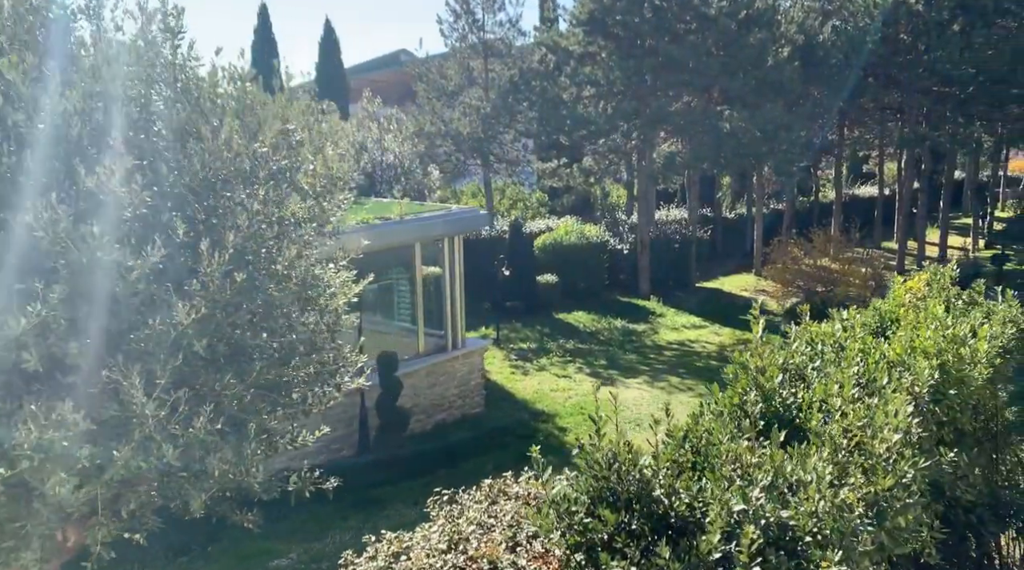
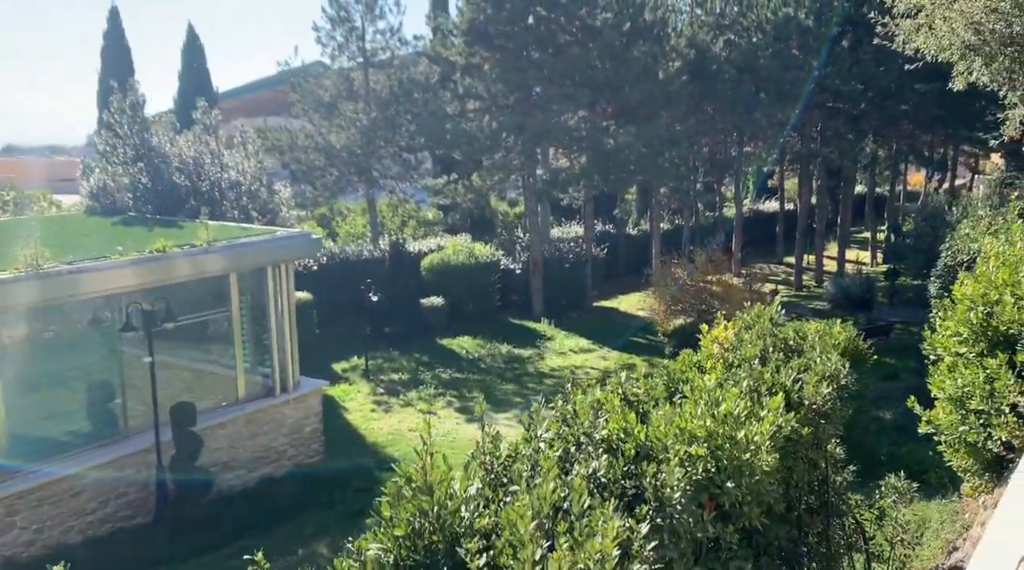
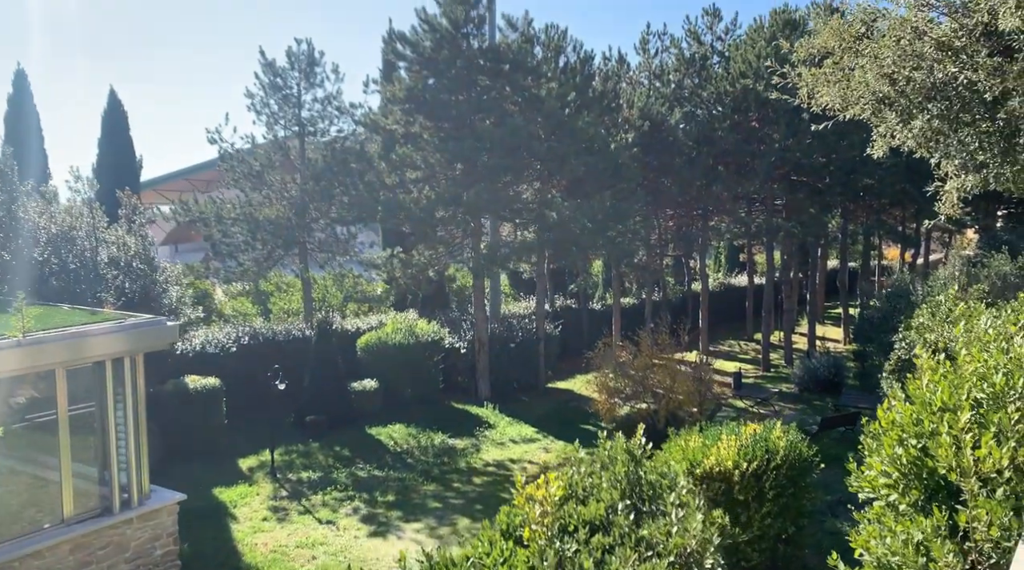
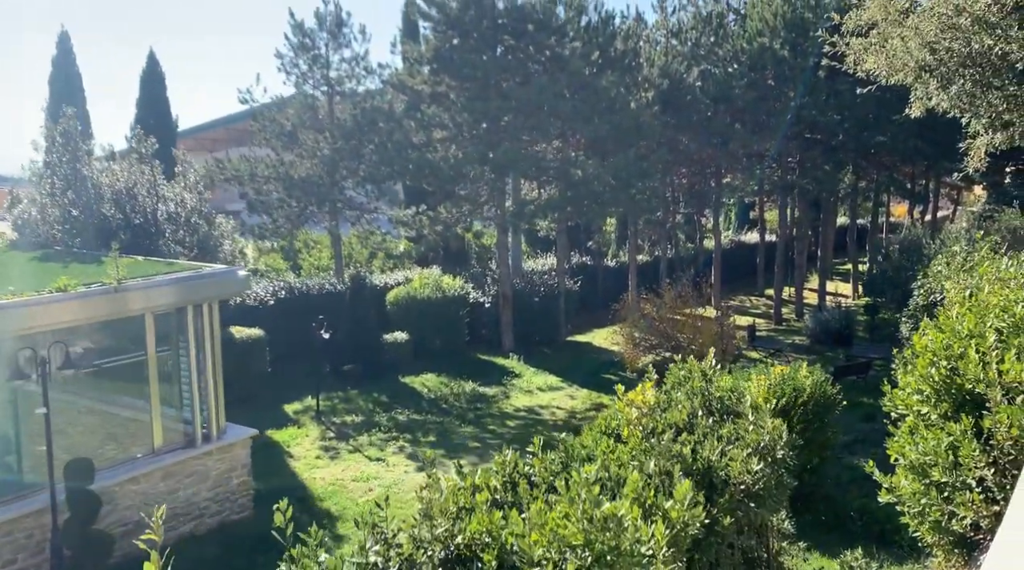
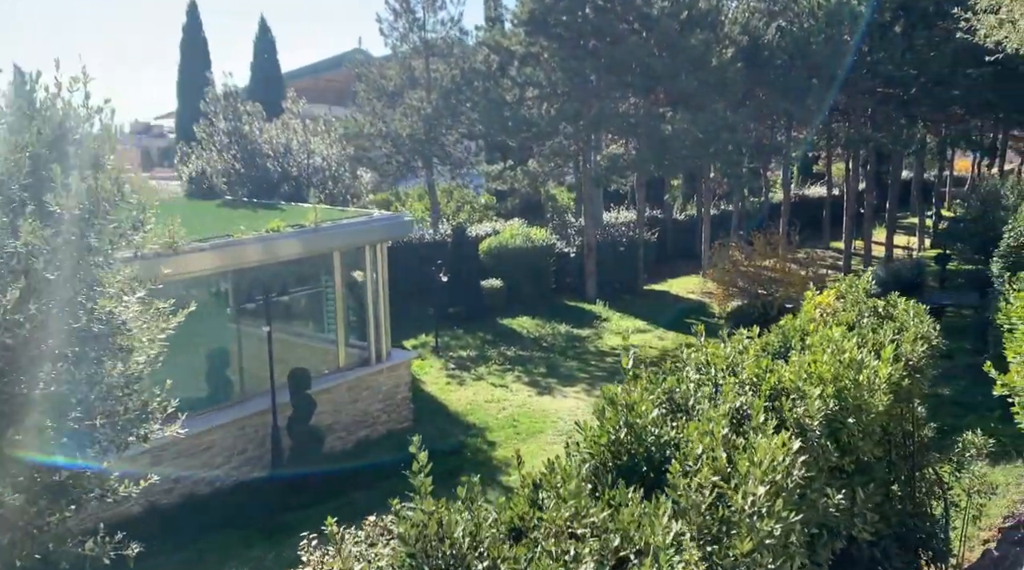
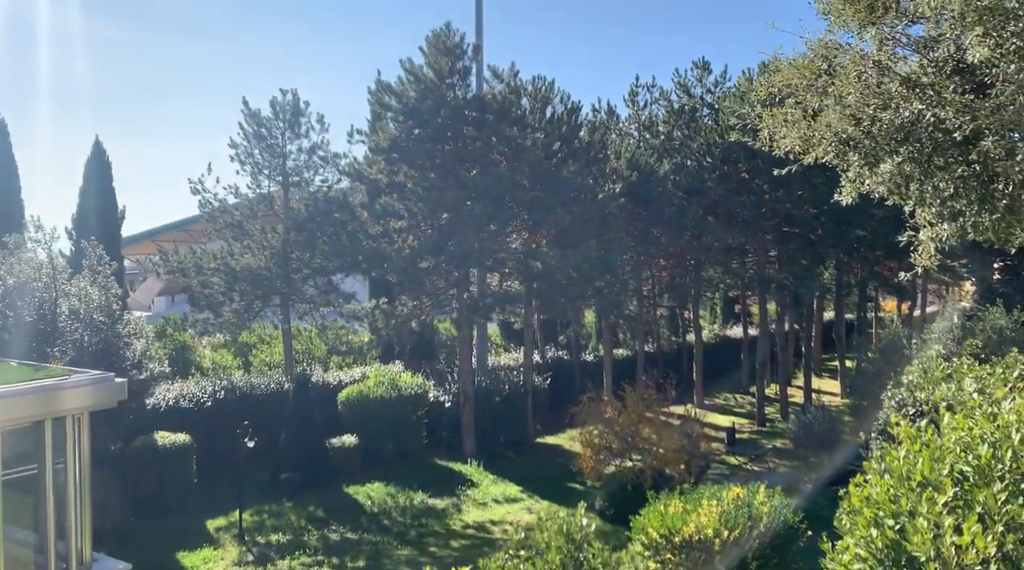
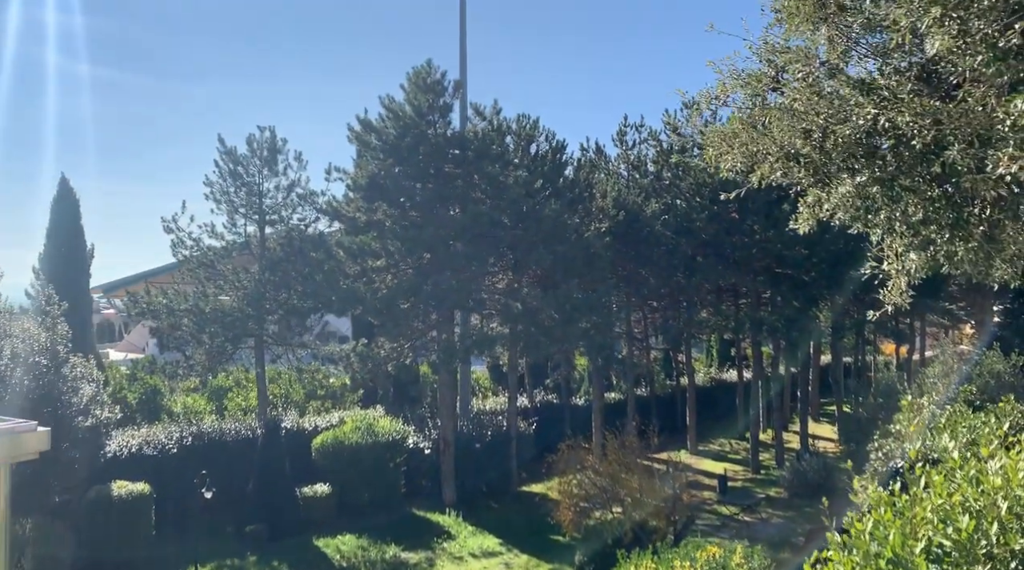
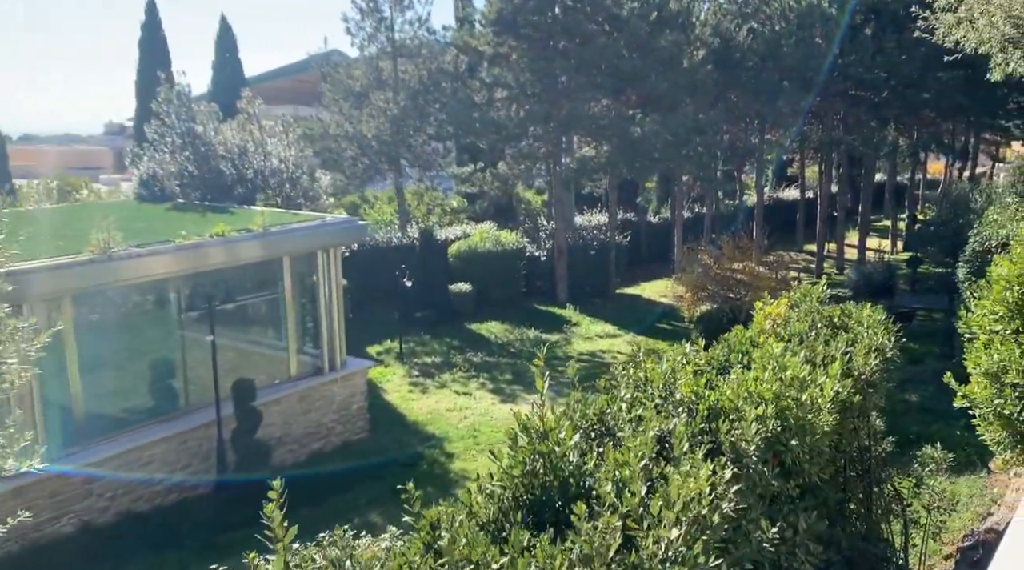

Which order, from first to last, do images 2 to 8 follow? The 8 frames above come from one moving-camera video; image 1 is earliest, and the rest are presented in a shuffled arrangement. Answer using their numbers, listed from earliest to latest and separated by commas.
5, 8, 2, 4, 3, 6, 7
